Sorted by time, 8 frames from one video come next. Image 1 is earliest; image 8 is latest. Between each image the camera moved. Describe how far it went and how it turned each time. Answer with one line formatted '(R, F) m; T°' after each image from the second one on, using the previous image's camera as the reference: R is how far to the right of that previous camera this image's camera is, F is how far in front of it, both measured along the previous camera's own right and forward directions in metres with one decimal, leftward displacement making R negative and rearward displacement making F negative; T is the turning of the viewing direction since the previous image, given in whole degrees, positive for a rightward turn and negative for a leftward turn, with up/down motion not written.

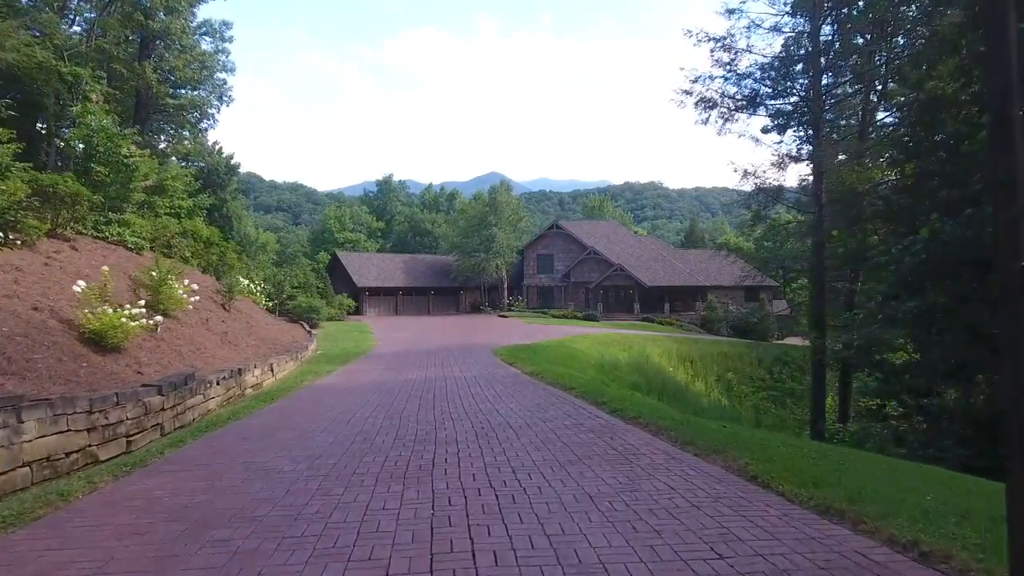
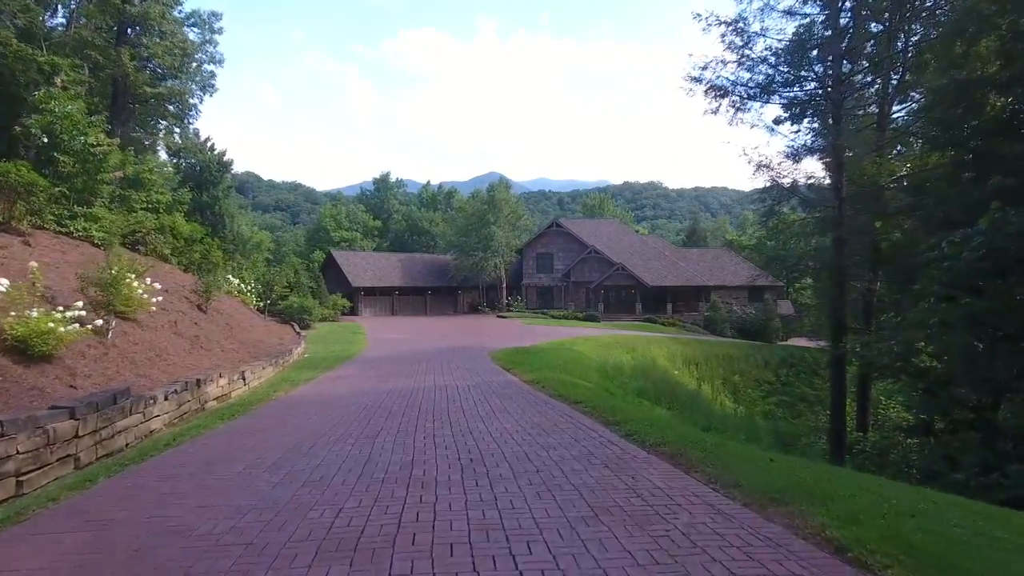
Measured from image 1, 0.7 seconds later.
(0.0, +1.0) m; 0°
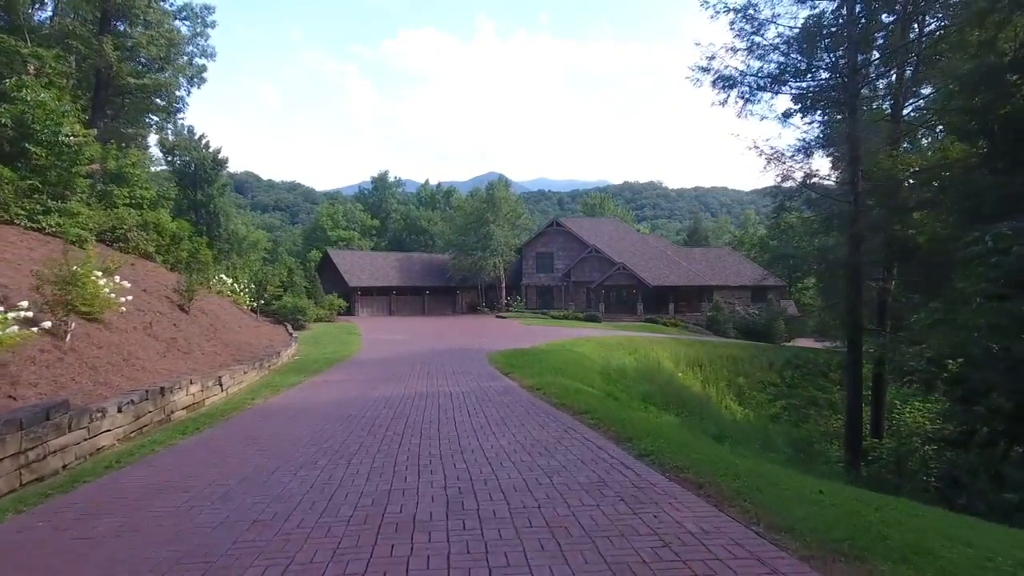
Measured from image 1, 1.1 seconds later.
(0.0, +0.7) m; 0°
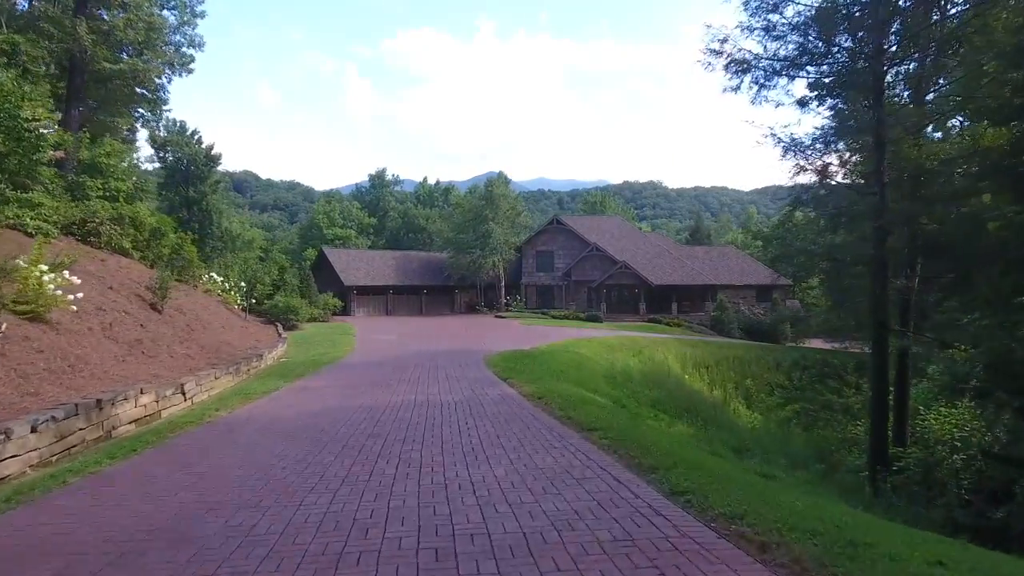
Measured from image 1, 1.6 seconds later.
(0.0, +1.0) m; 0°
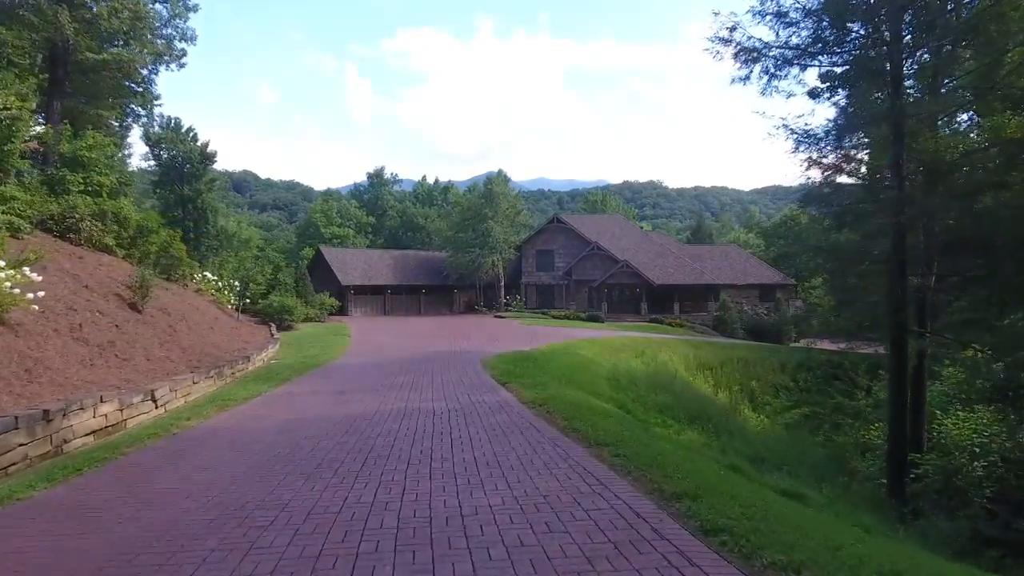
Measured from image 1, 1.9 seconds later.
(0.0, +0.6) m; 0°
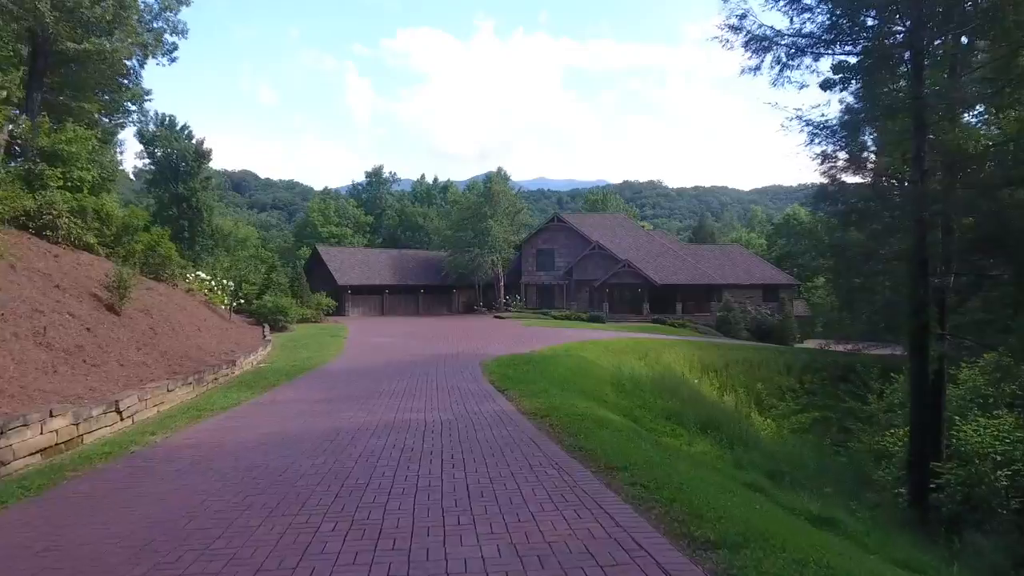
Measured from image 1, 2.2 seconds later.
(0.0, +0.6) m; 0°
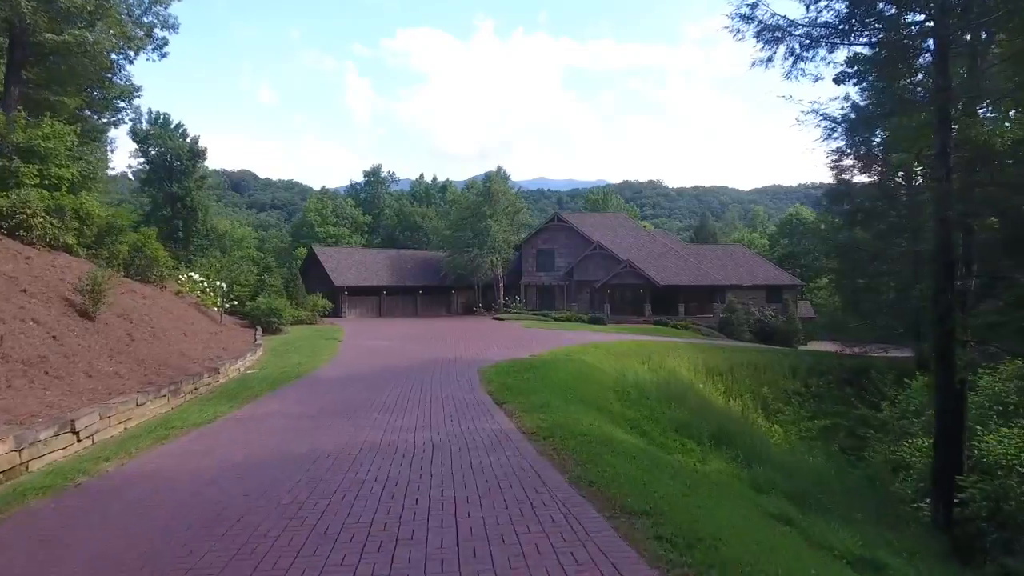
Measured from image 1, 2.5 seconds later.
(0.0, +0.7) m; 0°
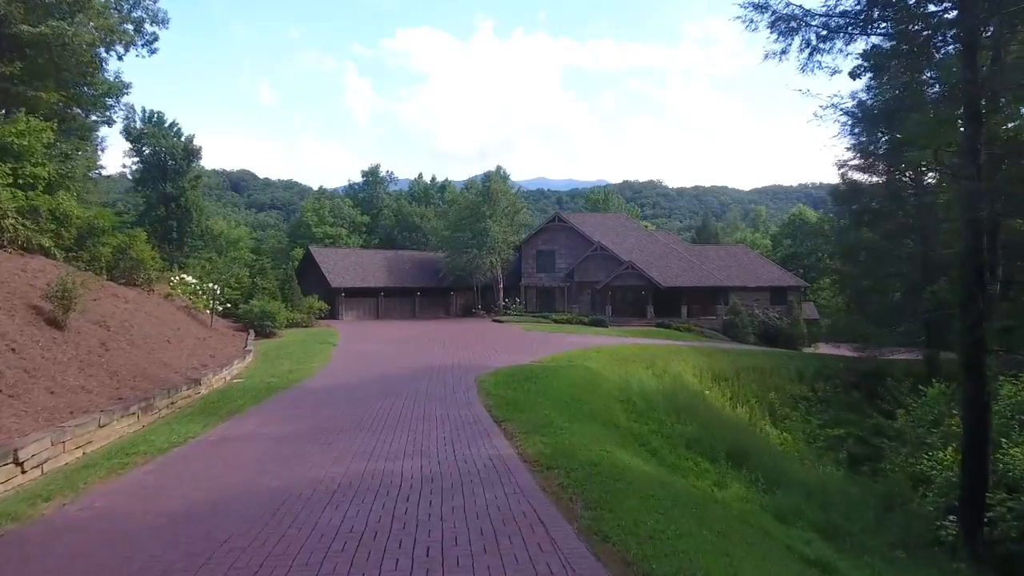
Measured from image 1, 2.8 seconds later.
(0.0, +0.7) m; 0°
